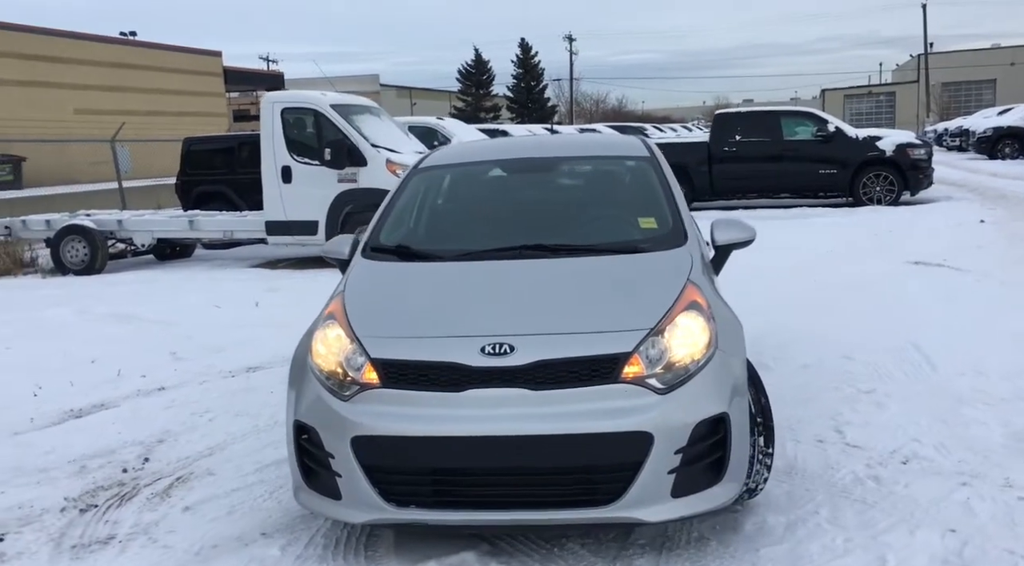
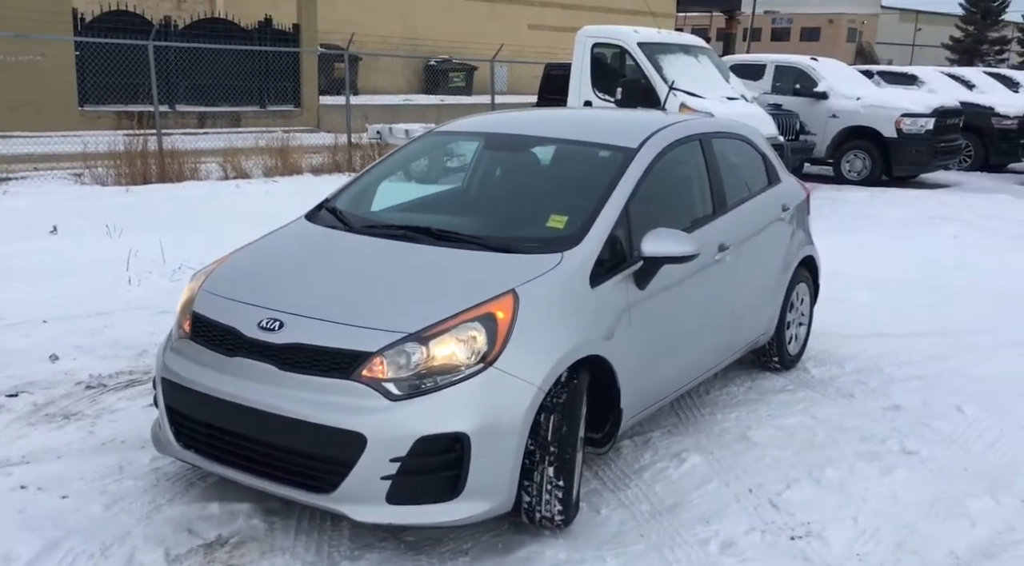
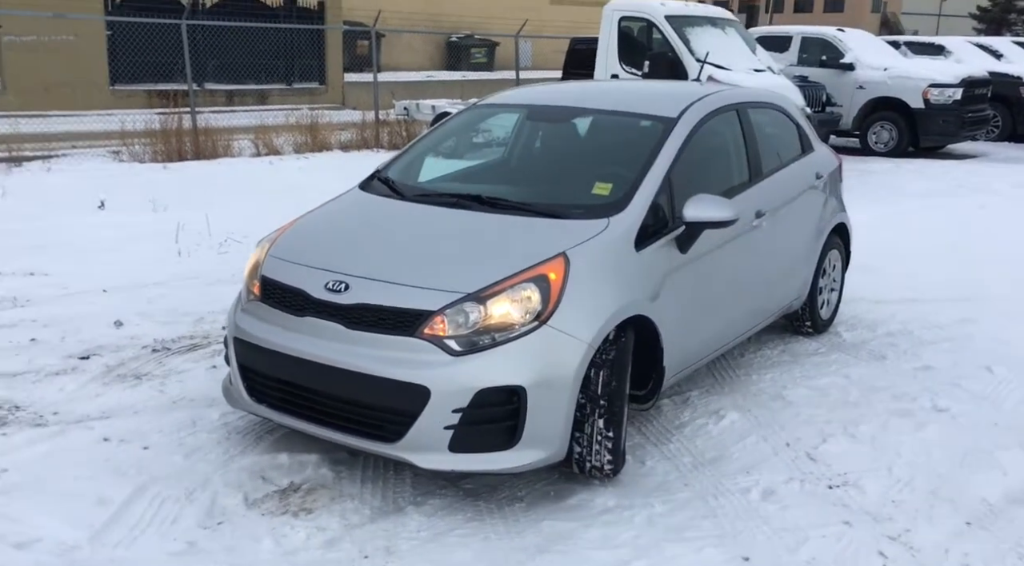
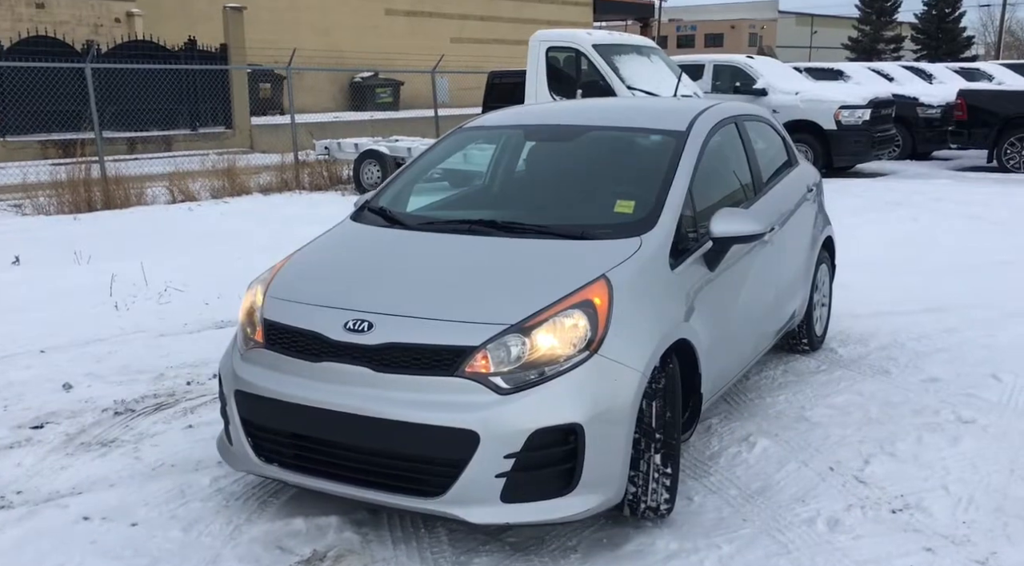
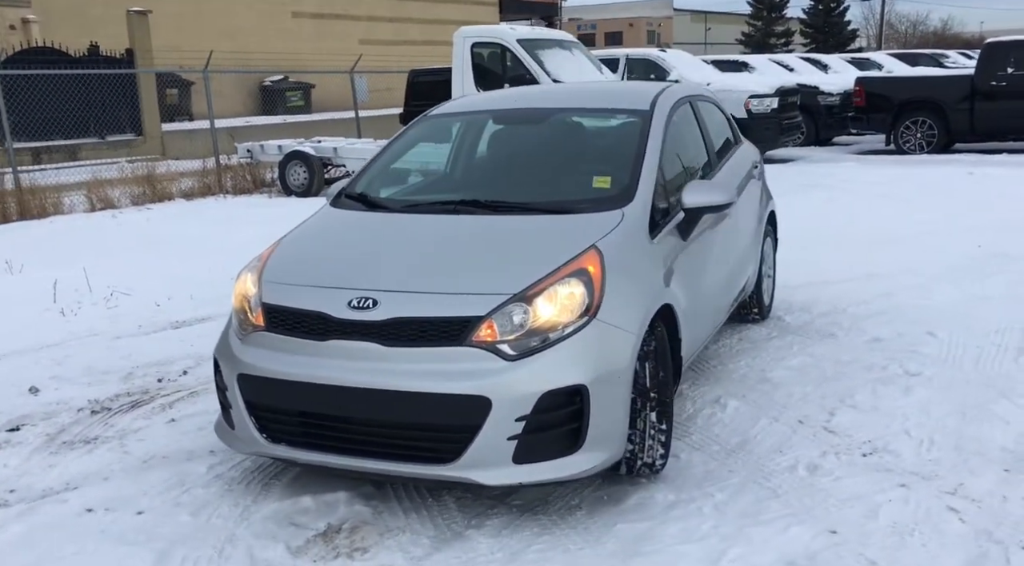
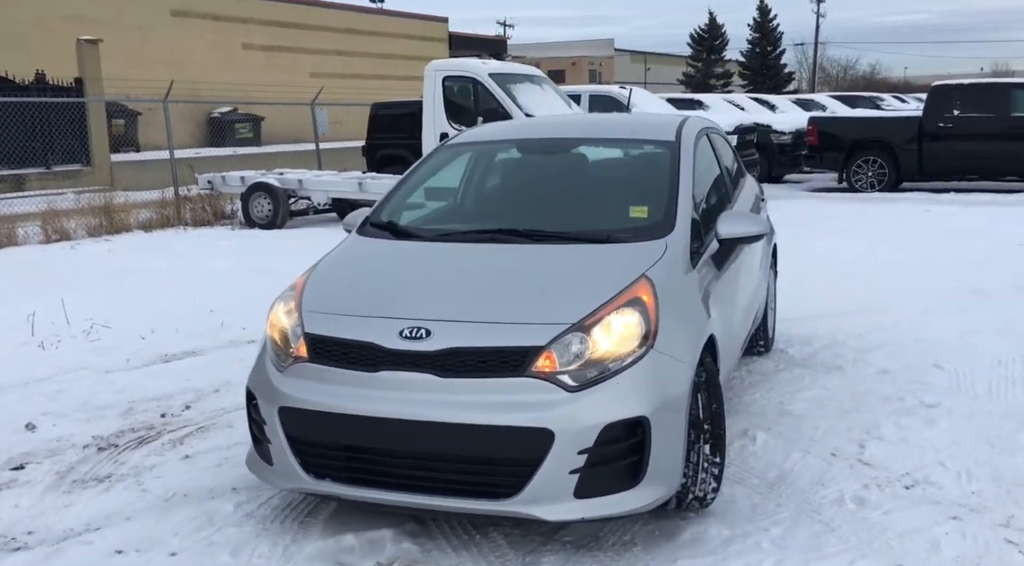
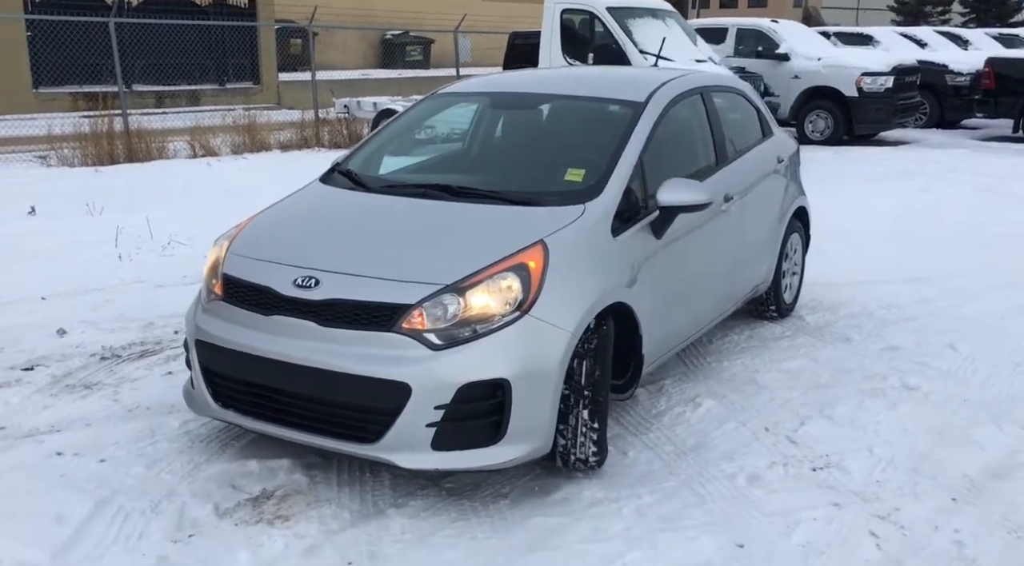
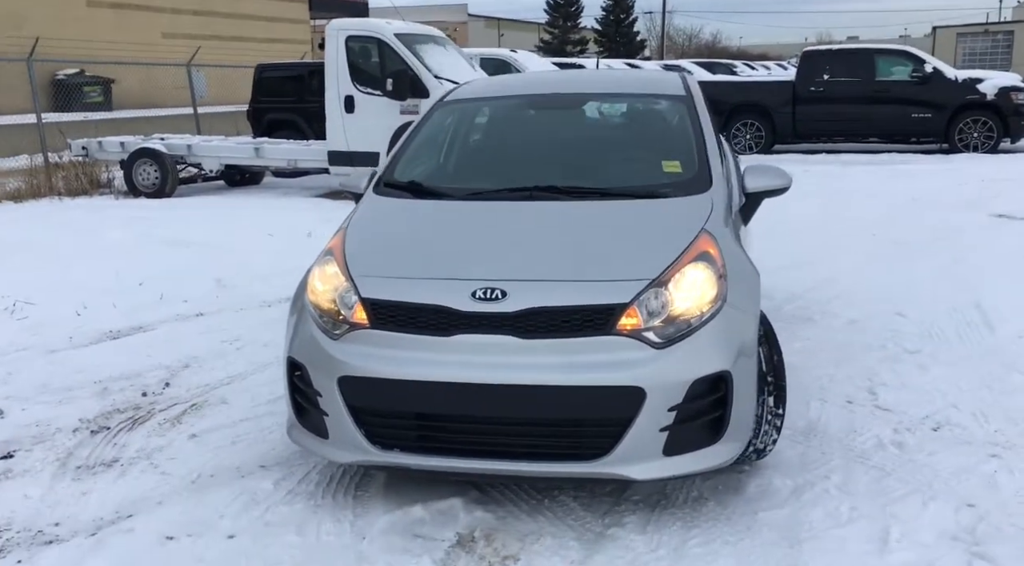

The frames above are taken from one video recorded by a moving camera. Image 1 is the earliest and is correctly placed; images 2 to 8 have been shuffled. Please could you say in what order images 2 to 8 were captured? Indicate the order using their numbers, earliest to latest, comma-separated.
8, 6, 5, 4, 7, 3, 2
